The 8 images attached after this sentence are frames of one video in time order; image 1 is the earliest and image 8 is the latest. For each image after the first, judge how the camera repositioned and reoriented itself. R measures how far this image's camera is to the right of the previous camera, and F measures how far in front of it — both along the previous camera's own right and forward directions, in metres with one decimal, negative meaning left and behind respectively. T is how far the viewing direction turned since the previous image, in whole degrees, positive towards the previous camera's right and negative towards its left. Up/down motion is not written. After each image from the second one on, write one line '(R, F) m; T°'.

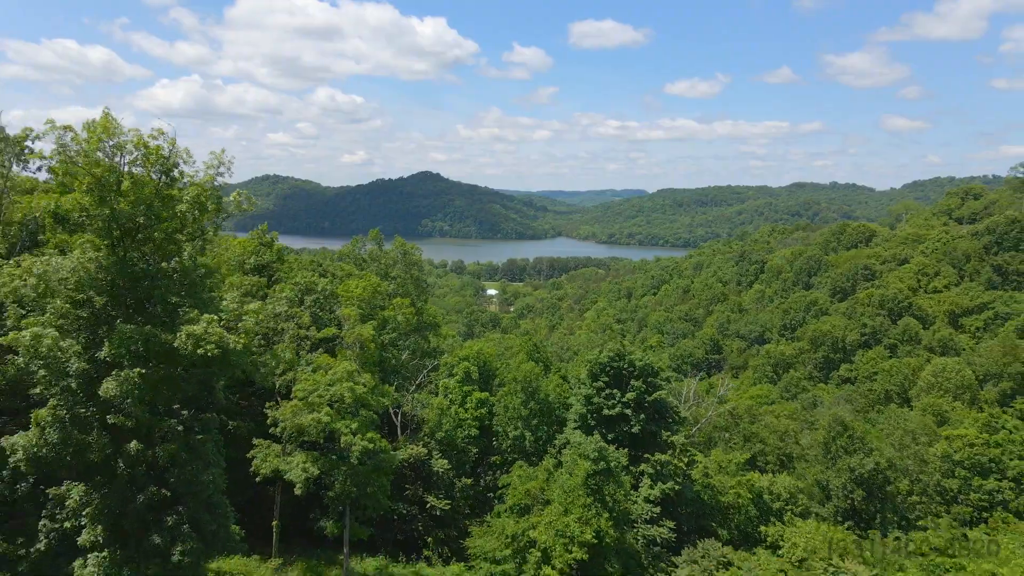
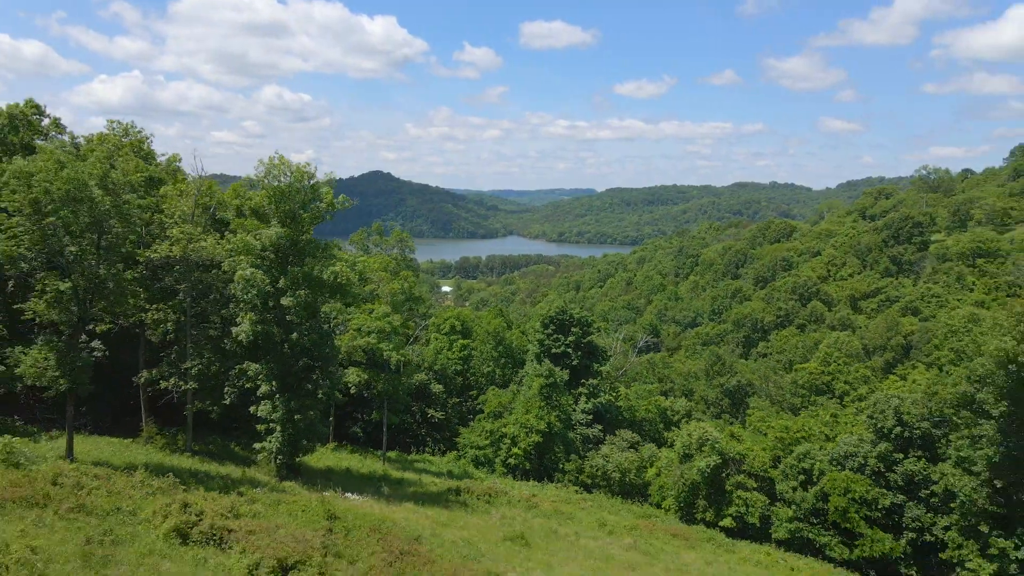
(-1.0, -9.4) m; +4°
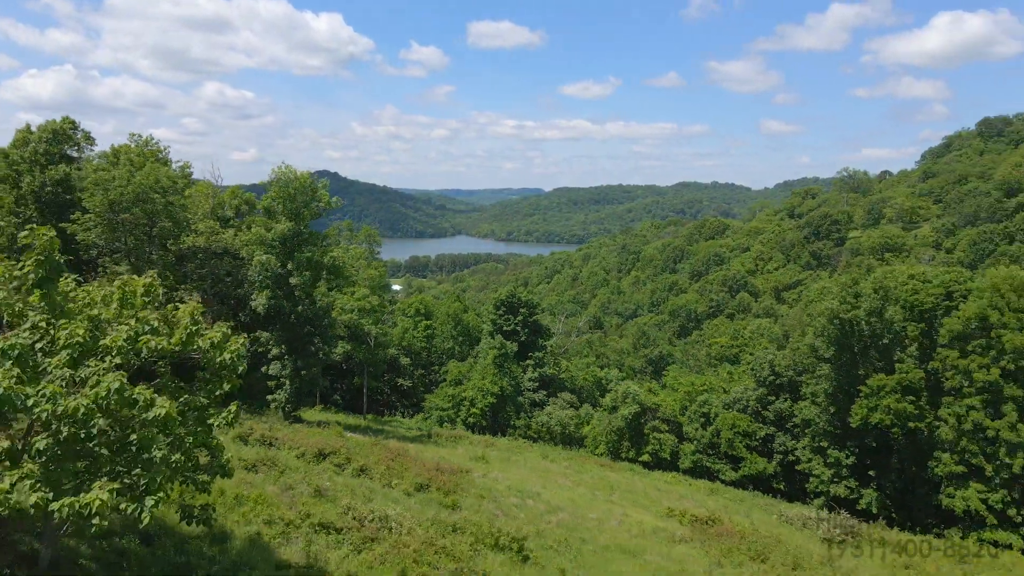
(-0.4, -5.7) m; +4°
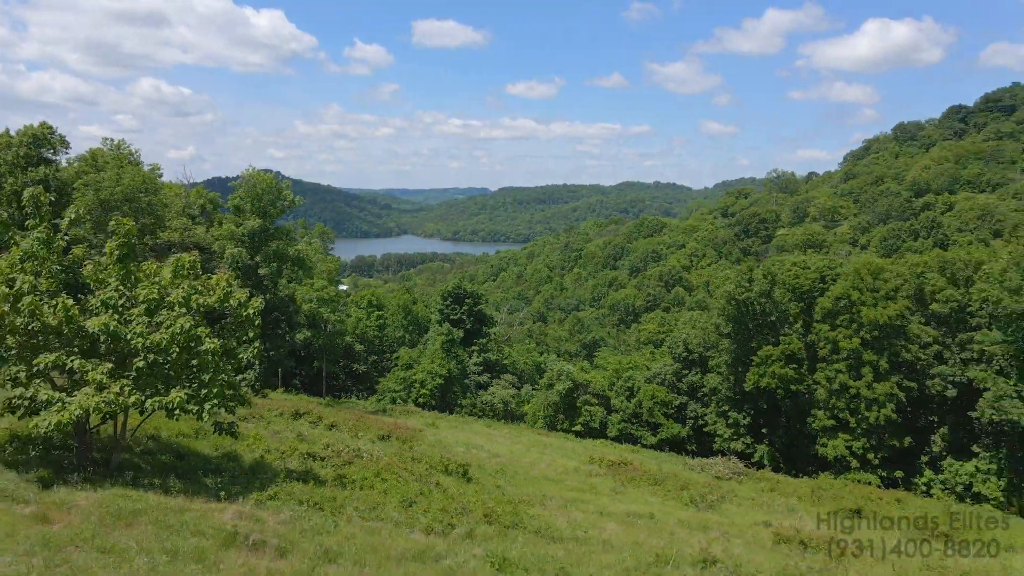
(0.0, -3.6) m; +4°
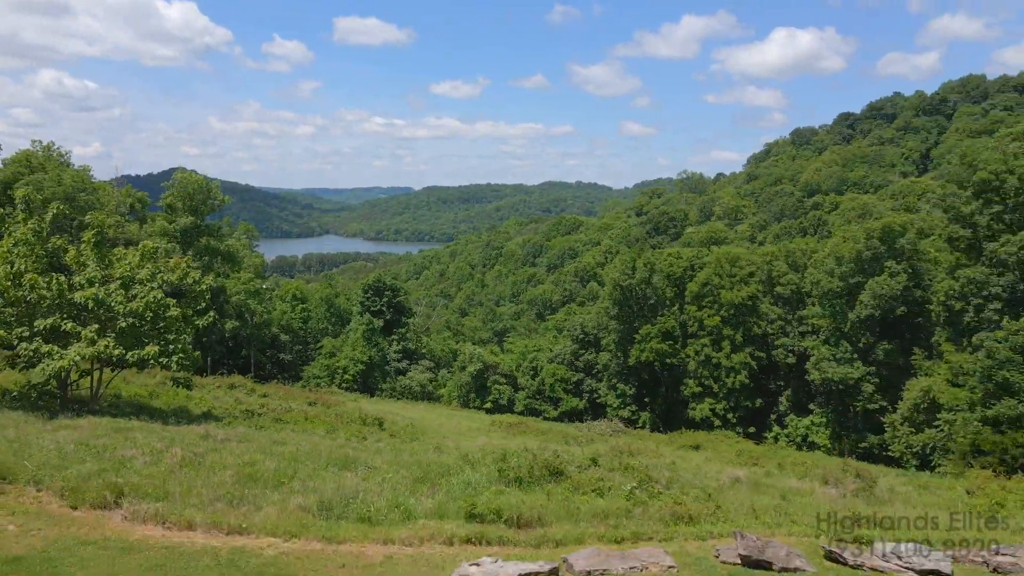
(+0.5, -3.7) m; +6°
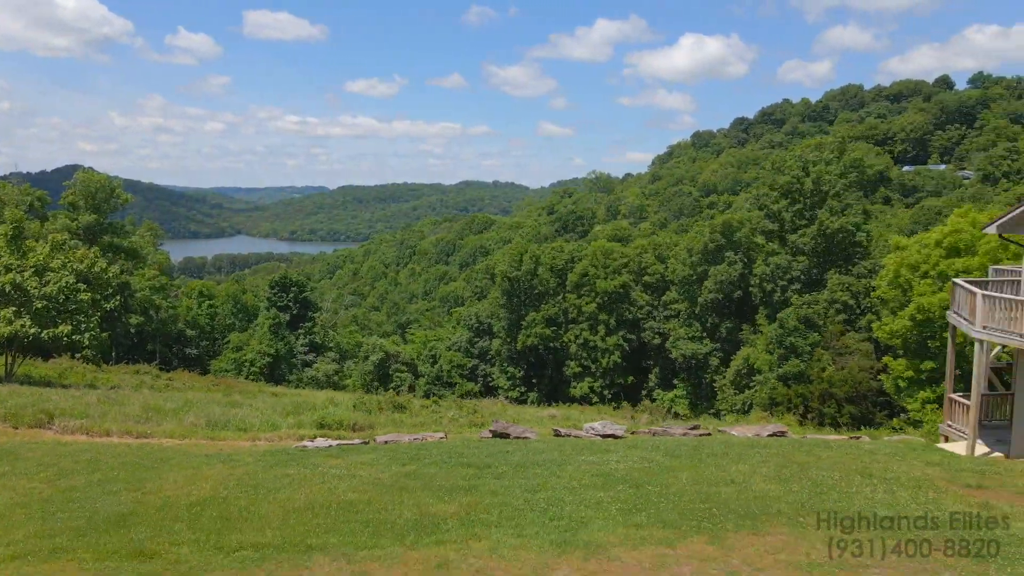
(+1.1, -2.9) m; +6°
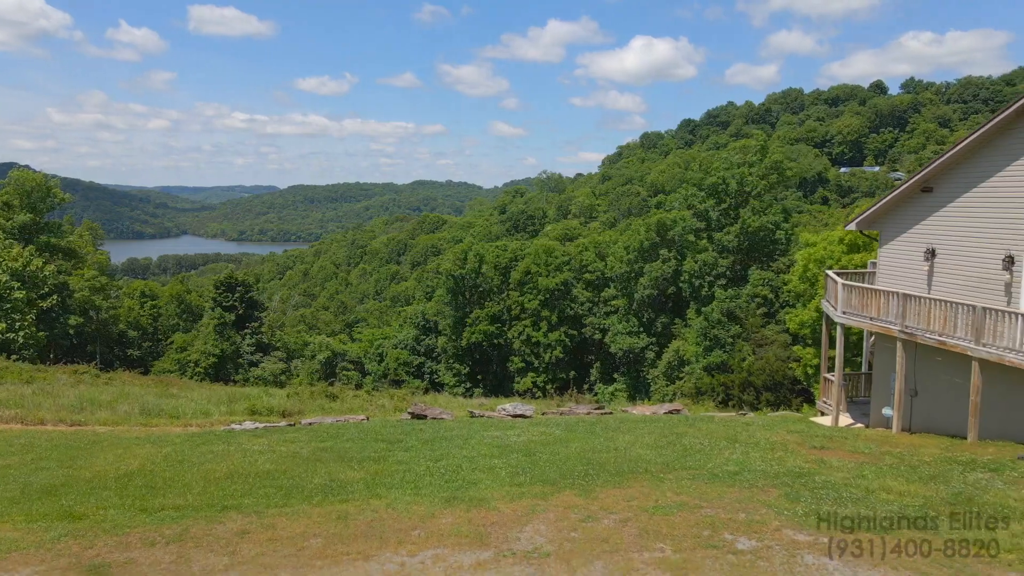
(+0.5, -0.8) m; +4°
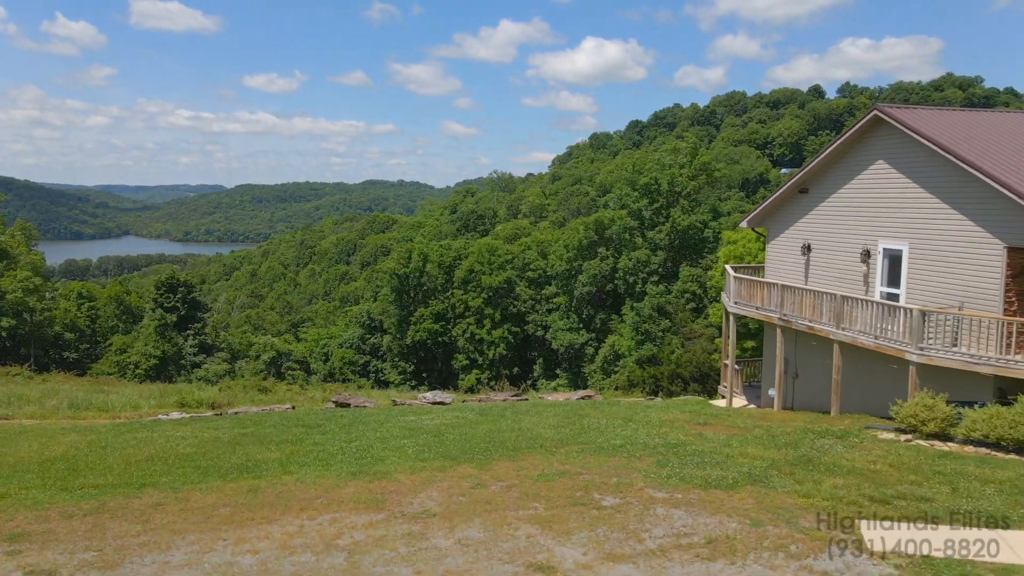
(+0.5, -0.6) m; +4°
